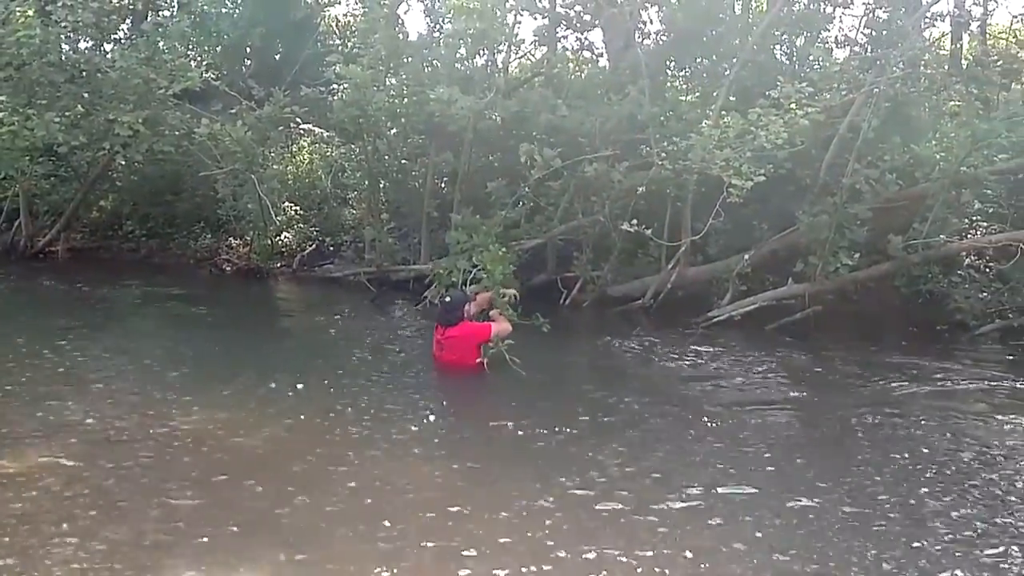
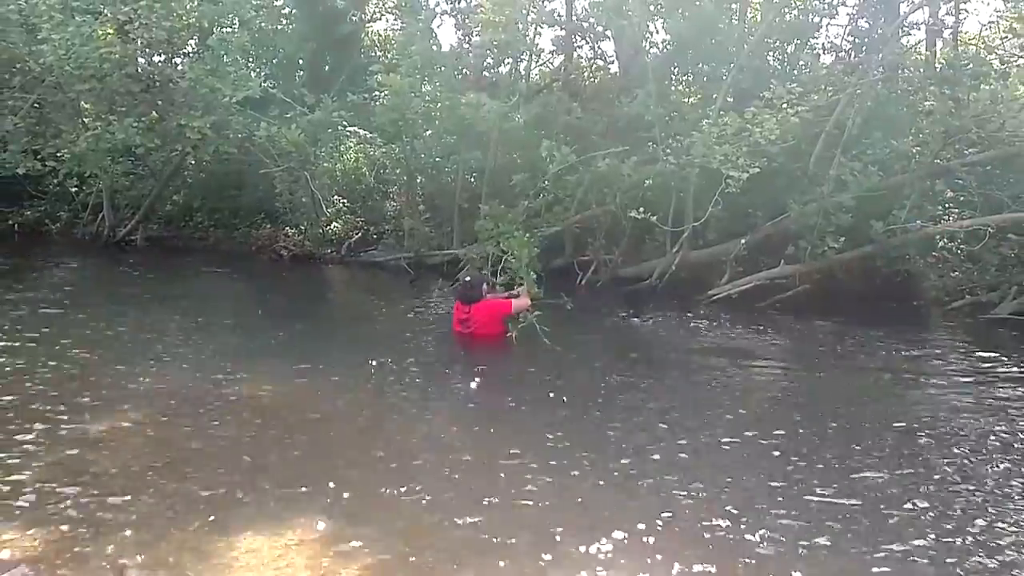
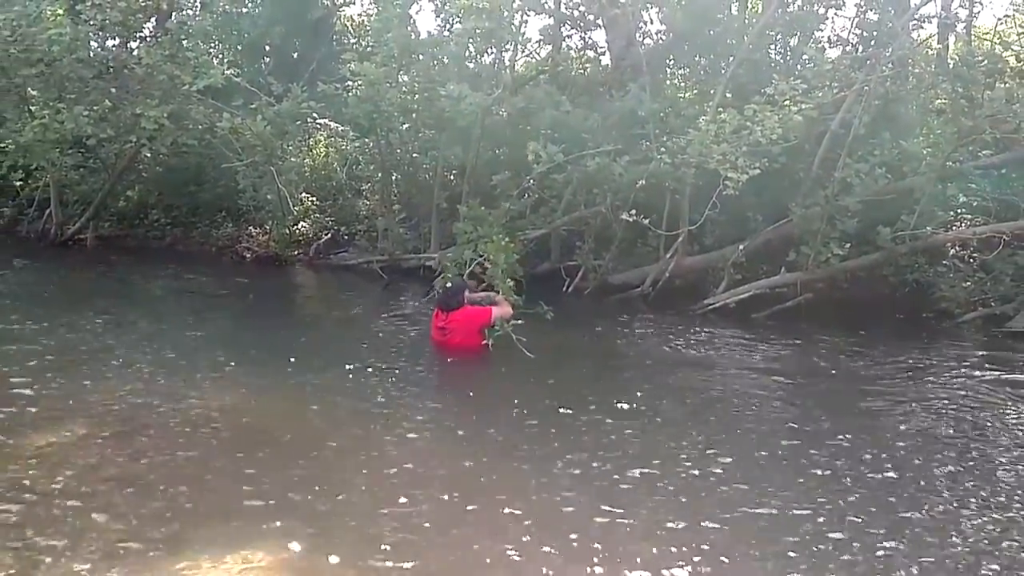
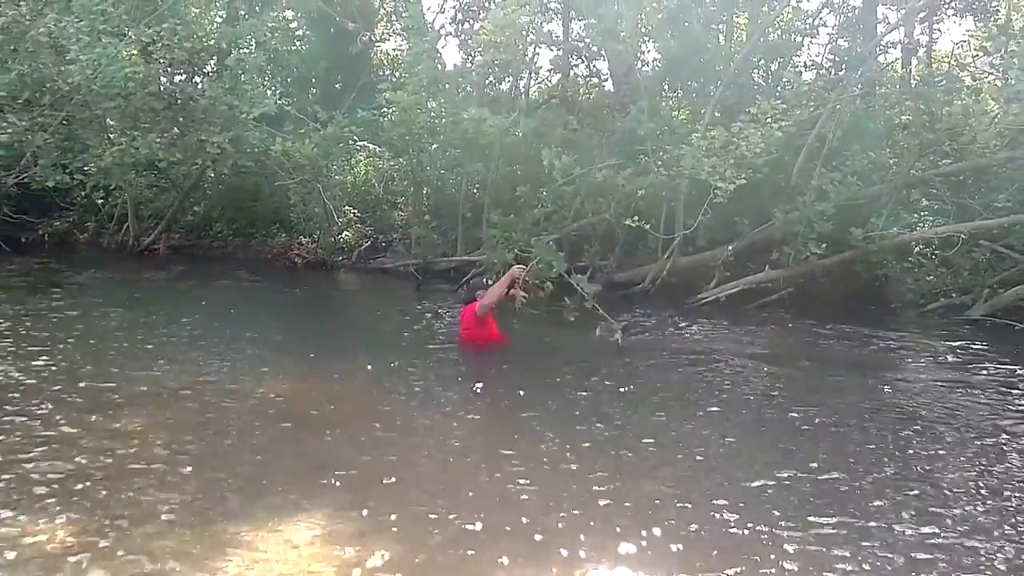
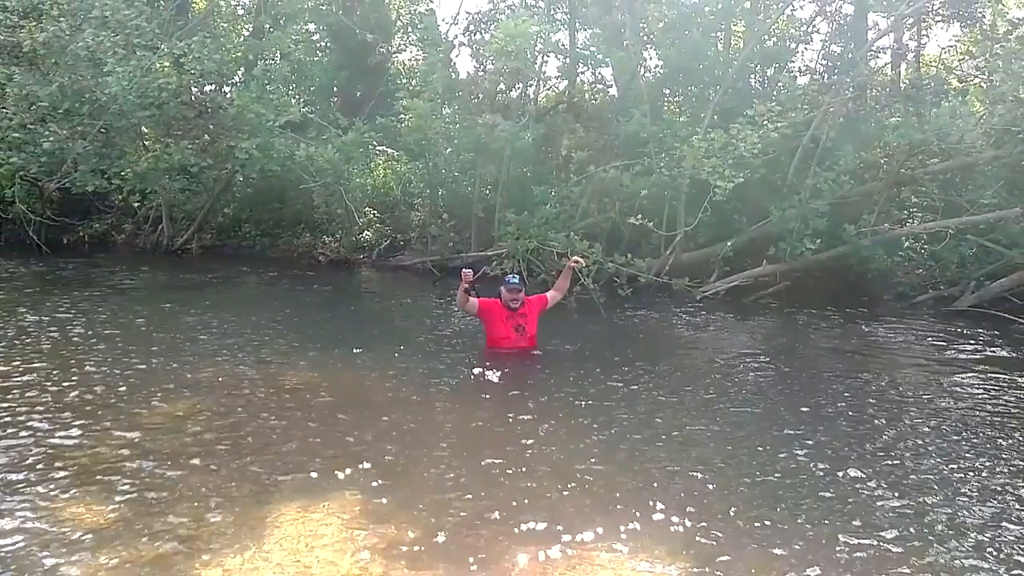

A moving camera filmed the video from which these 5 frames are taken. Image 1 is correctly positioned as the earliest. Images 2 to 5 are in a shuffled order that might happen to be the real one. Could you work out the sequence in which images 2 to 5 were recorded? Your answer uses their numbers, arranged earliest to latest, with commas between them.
3, 2, 4, 5
